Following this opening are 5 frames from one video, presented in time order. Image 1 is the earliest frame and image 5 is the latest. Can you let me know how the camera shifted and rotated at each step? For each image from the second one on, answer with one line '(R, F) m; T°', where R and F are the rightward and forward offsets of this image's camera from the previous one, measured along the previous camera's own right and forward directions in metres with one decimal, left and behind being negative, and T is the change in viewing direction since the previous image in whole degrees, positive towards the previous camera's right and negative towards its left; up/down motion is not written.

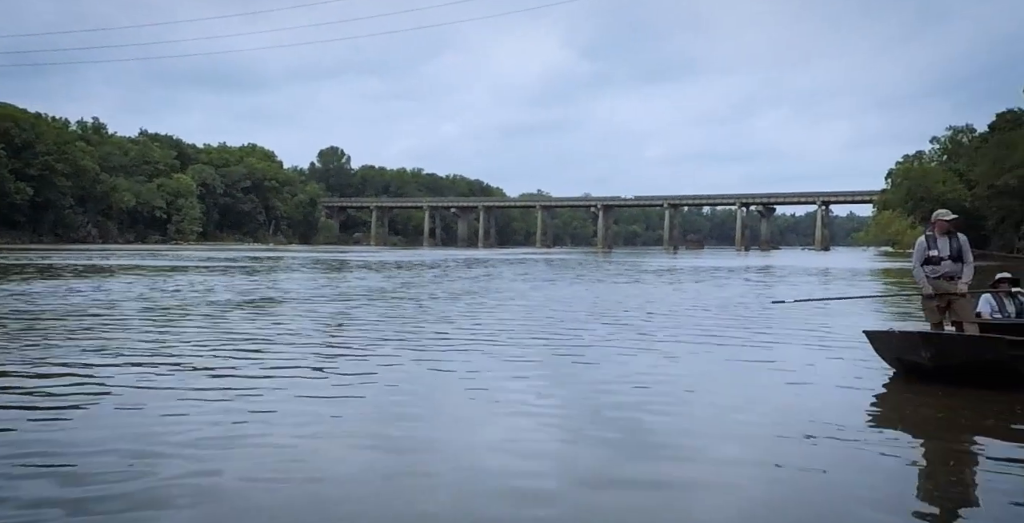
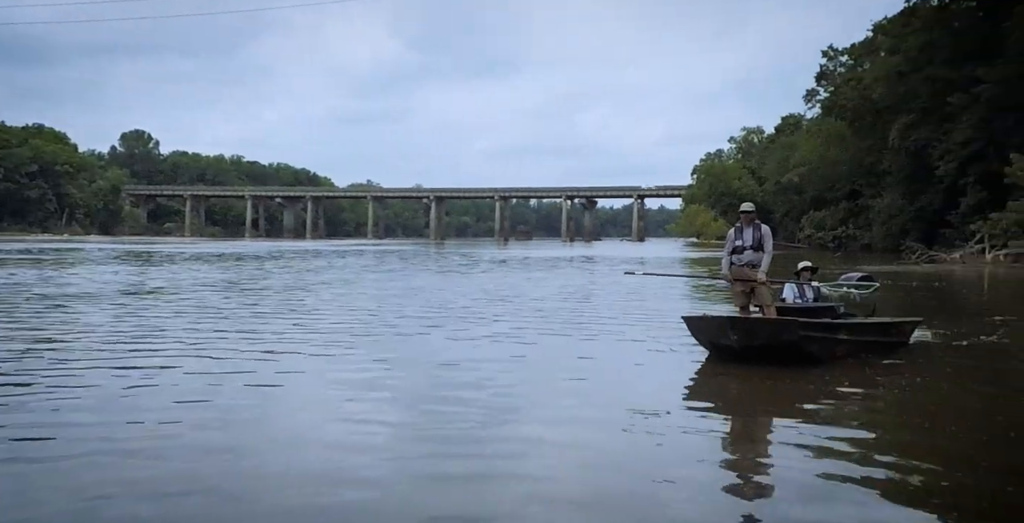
(-0.3, -0.8) m; +11°
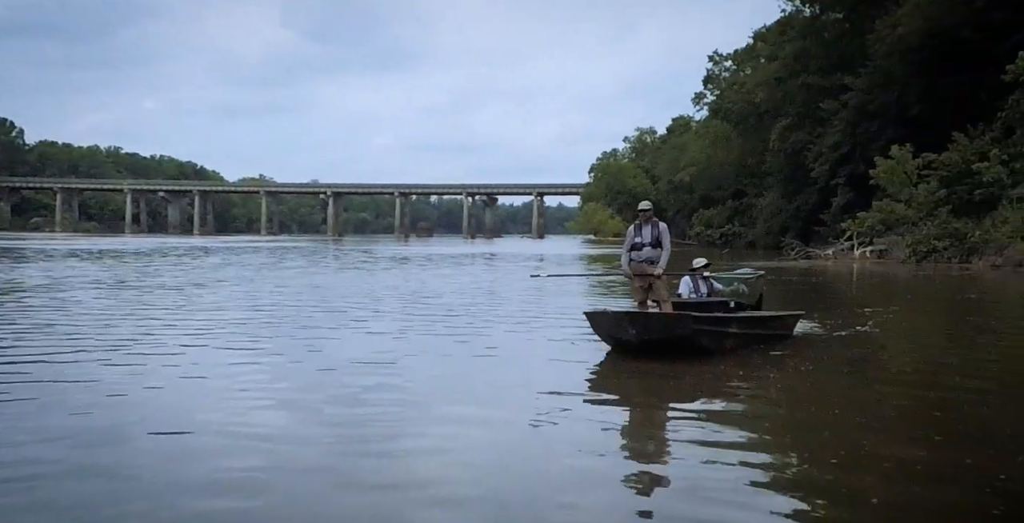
(-0.3, -0.5) m; +7°
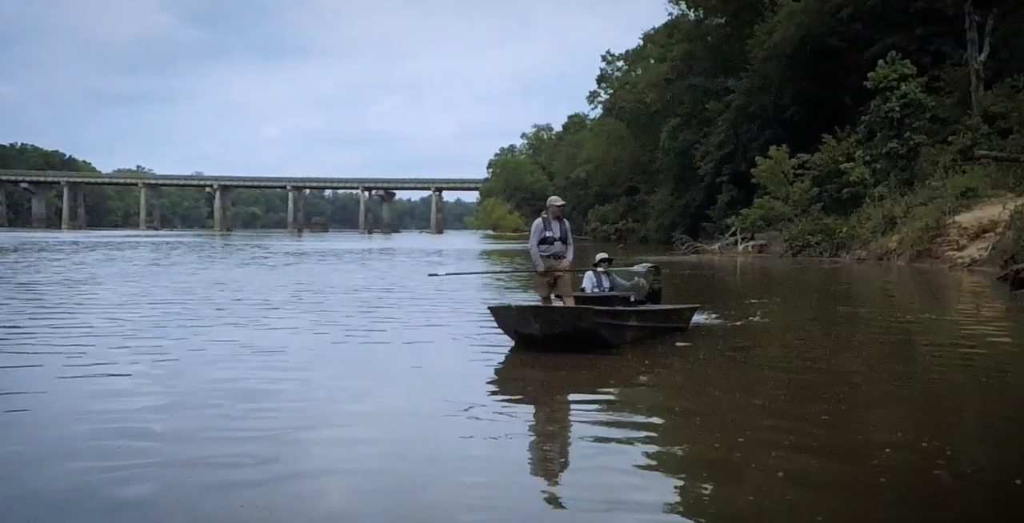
(-0.2, -0.4) m; +7°
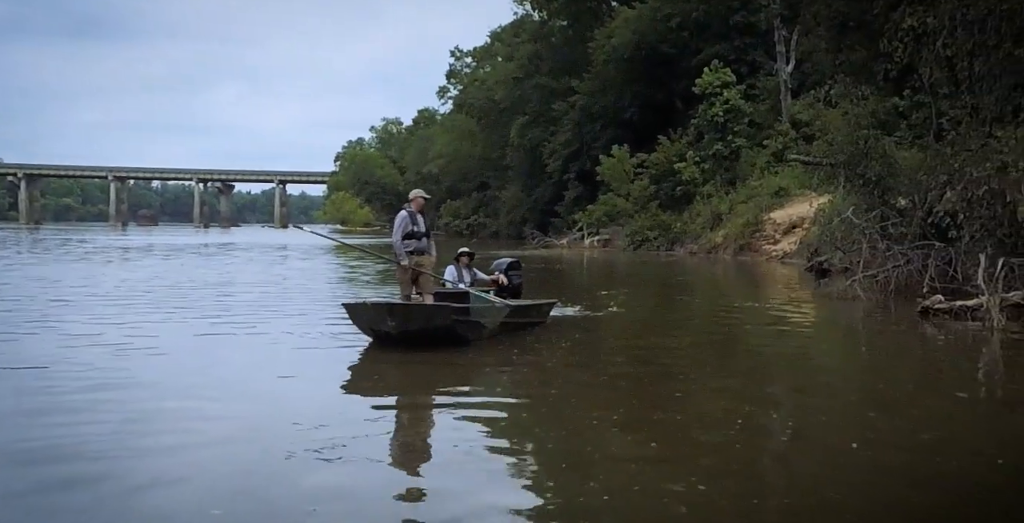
(-0.1, -0.5) m; +9°
